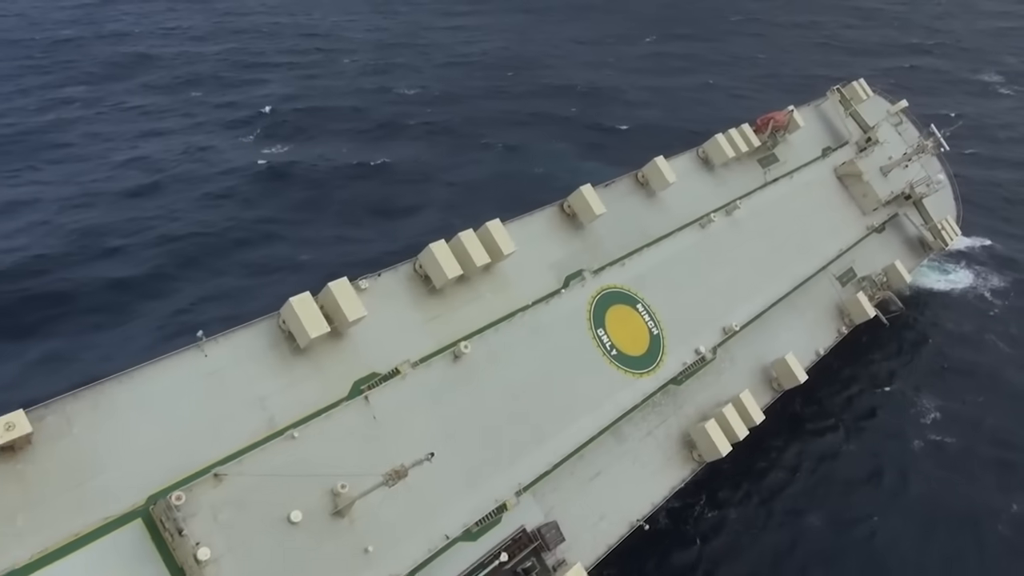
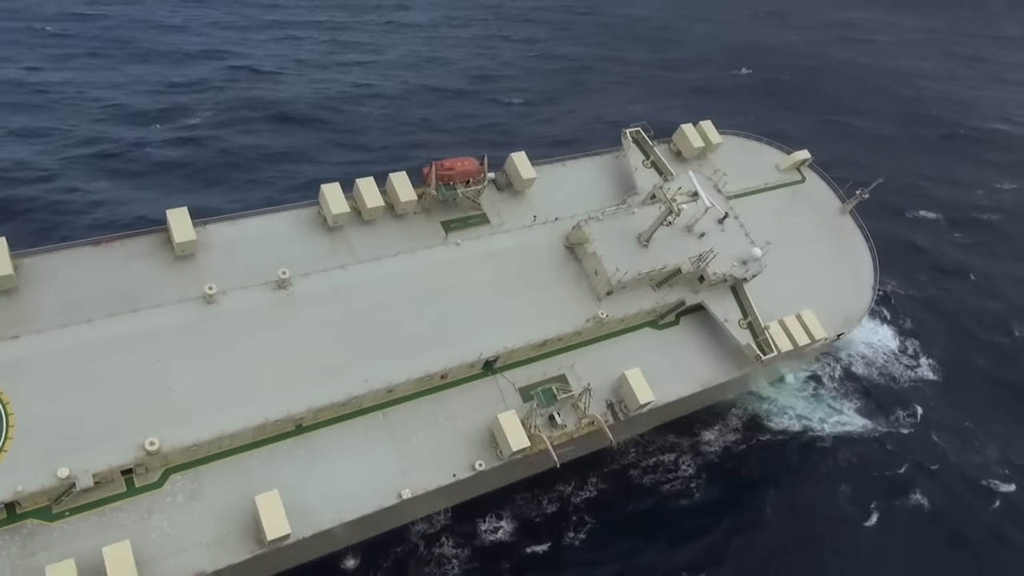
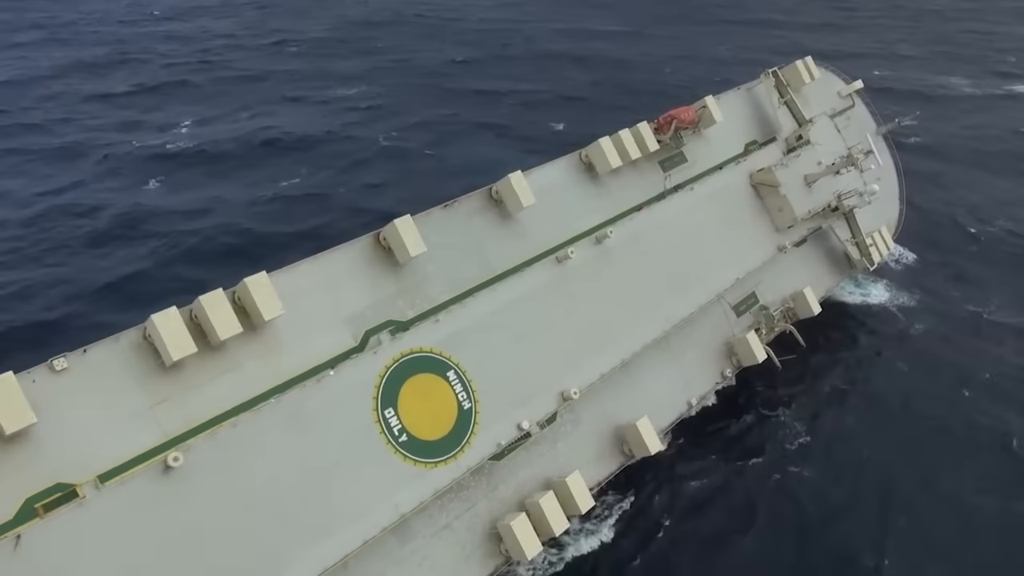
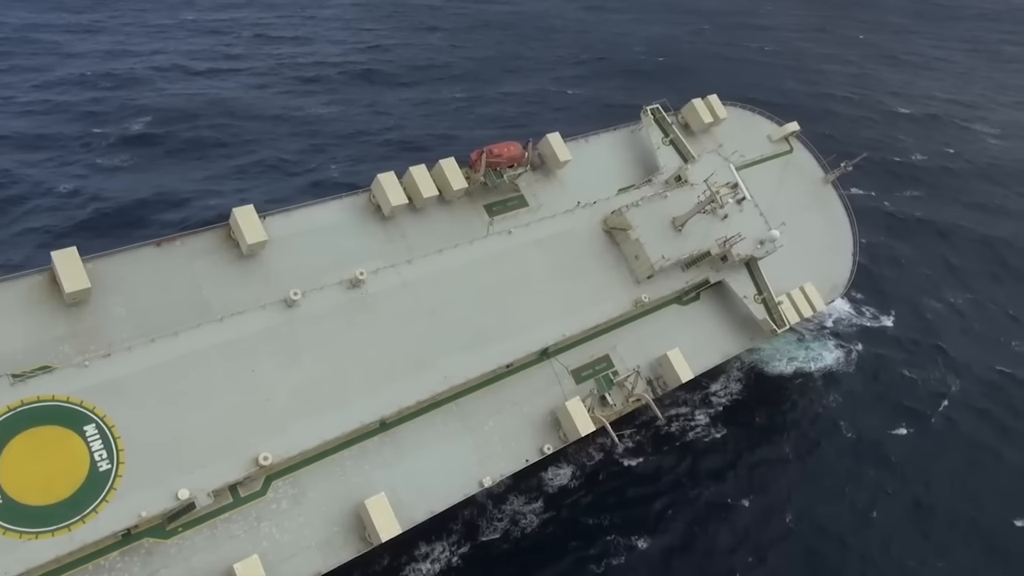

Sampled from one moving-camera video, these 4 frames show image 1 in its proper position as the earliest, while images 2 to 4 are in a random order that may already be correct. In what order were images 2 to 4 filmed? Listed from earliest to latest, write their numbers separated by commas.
3, 4, 2
